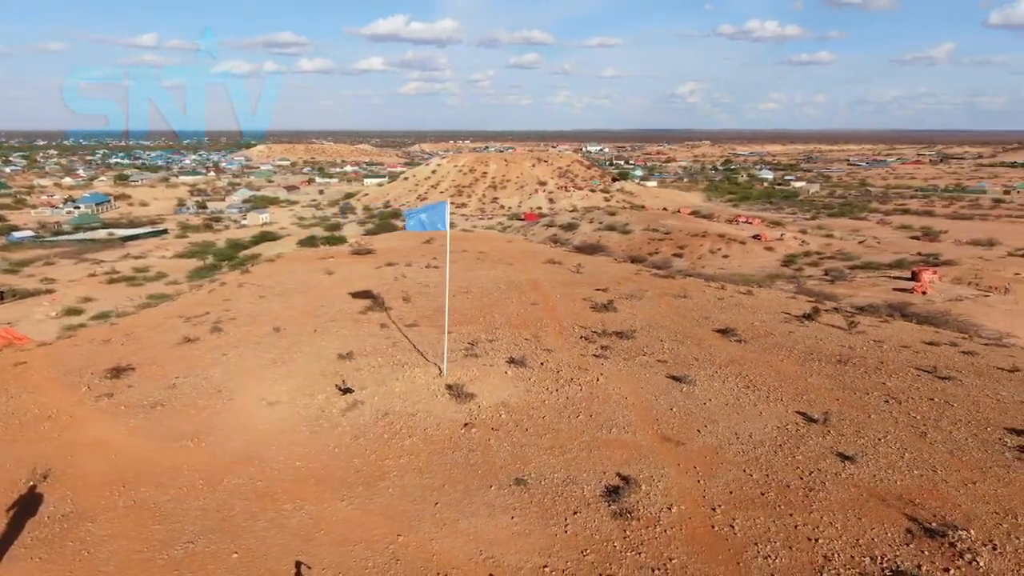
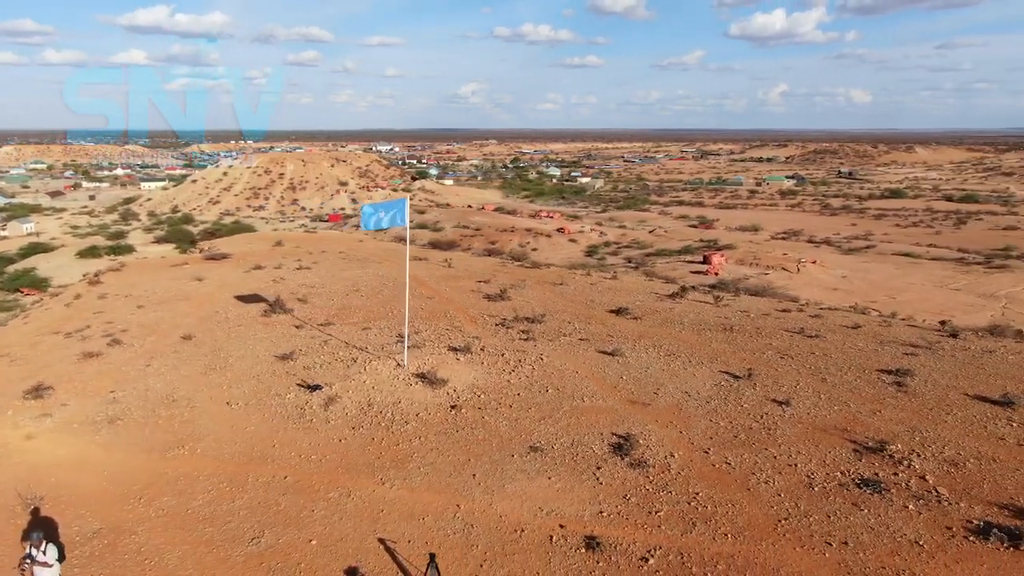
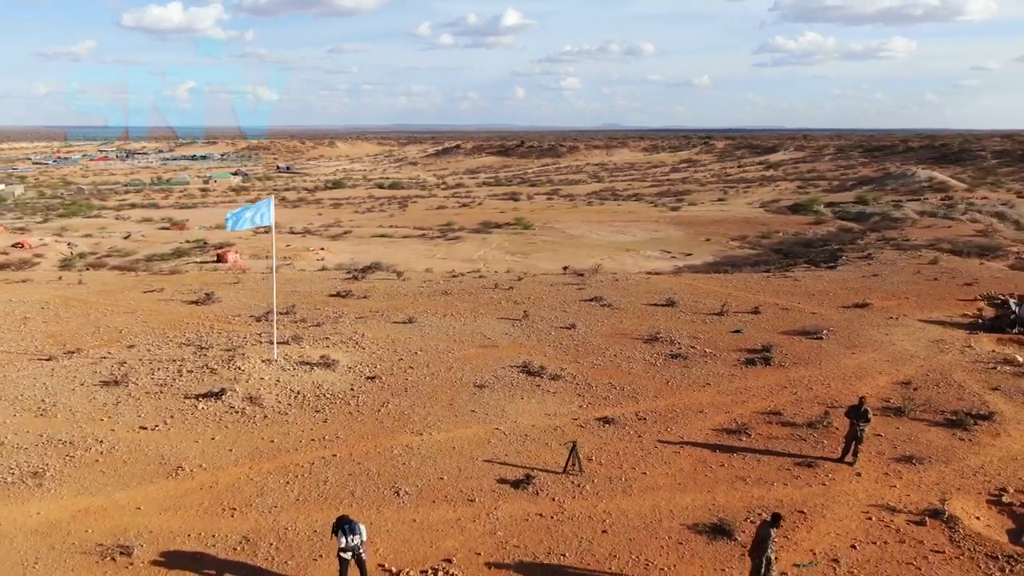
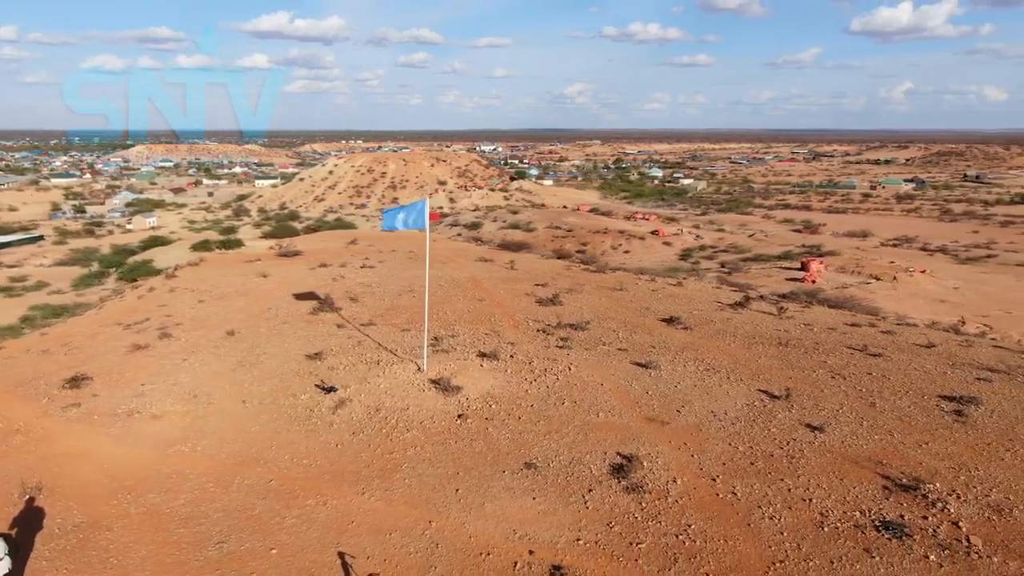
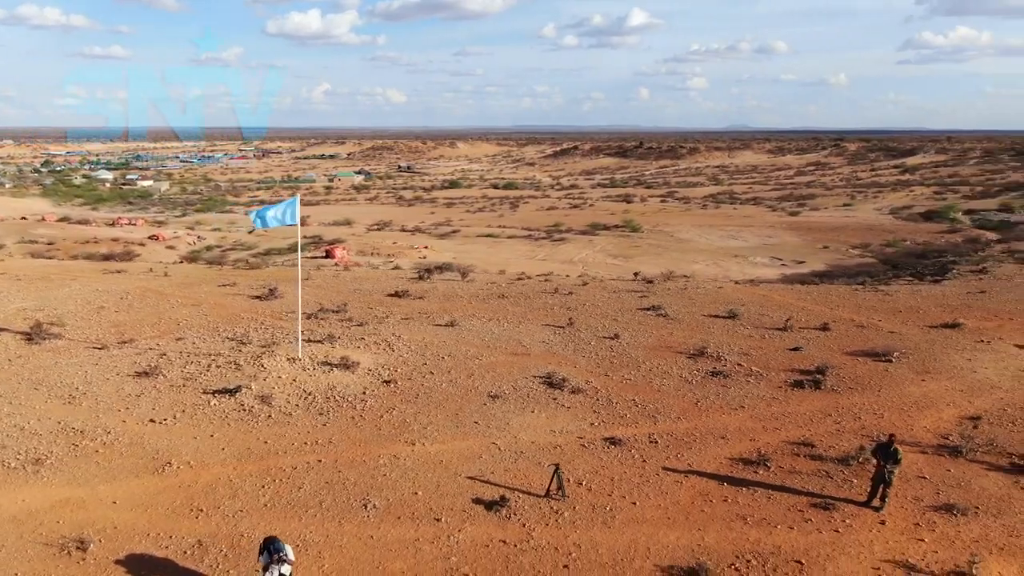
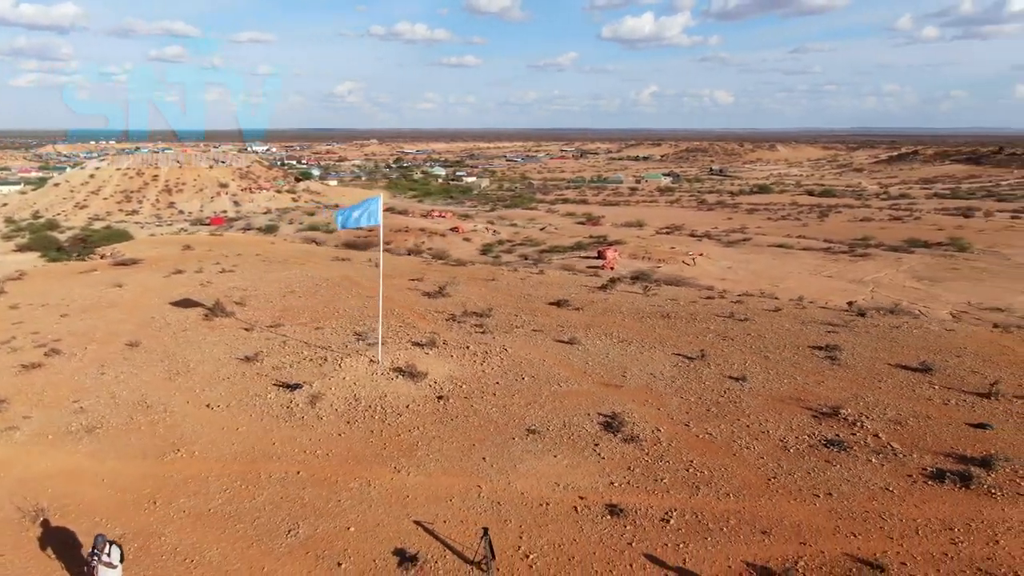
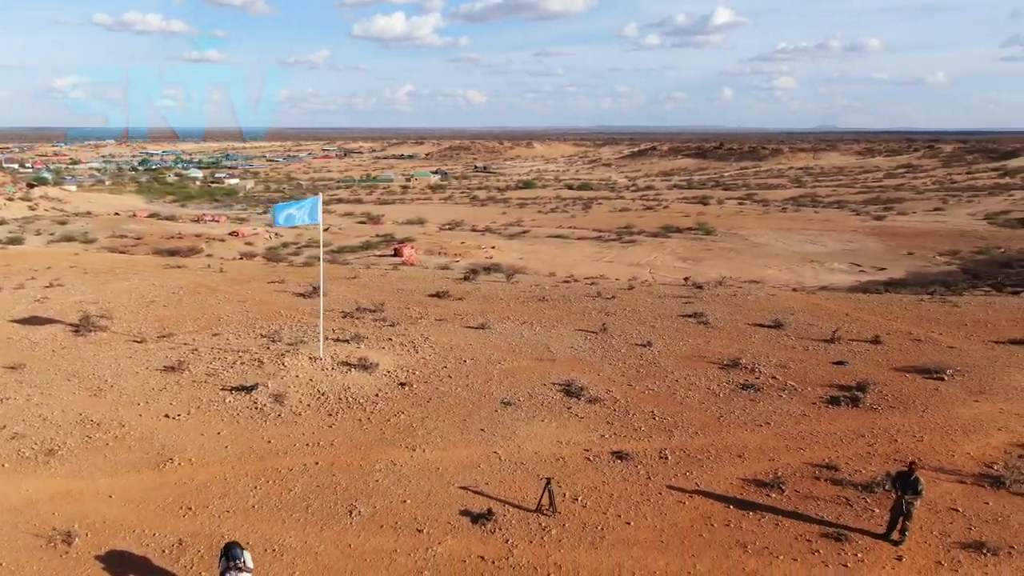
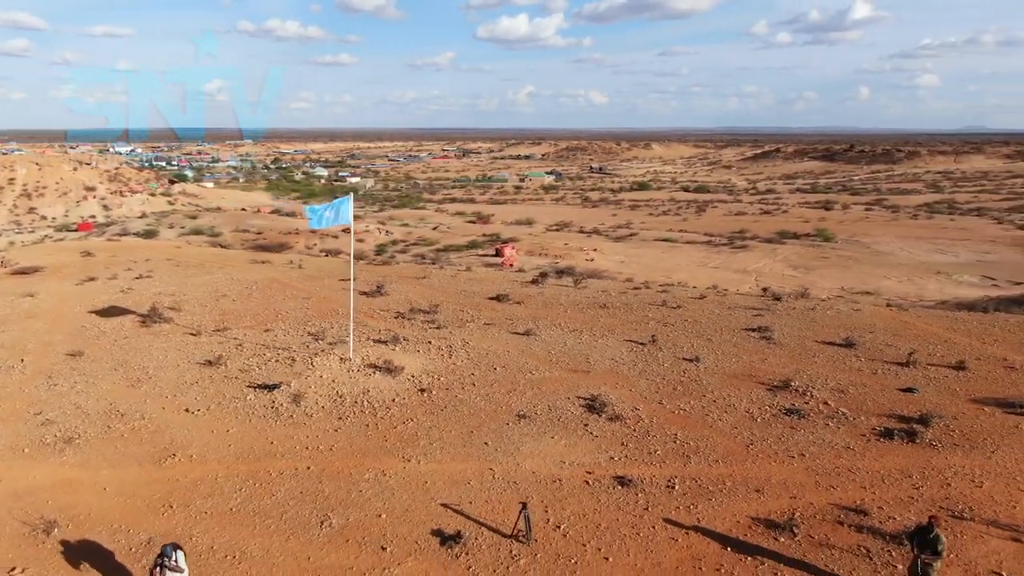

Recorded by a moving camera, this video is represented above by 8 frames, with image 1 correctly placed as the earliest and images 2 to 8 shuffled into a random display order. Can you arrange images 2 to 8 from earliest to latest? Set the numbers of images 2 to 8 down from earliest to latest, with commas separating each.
4, 2, 6, 8, 7, 5, 3
